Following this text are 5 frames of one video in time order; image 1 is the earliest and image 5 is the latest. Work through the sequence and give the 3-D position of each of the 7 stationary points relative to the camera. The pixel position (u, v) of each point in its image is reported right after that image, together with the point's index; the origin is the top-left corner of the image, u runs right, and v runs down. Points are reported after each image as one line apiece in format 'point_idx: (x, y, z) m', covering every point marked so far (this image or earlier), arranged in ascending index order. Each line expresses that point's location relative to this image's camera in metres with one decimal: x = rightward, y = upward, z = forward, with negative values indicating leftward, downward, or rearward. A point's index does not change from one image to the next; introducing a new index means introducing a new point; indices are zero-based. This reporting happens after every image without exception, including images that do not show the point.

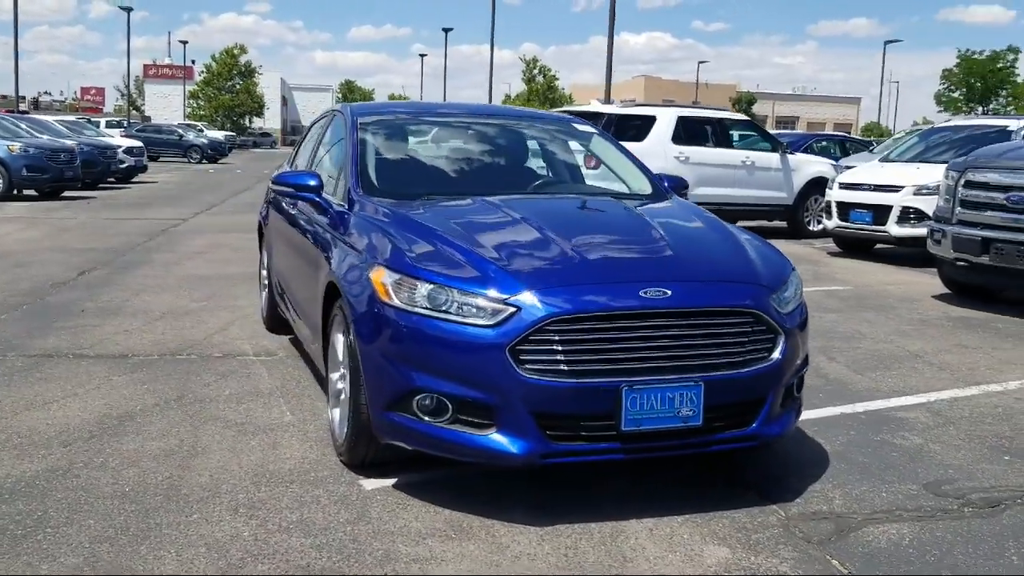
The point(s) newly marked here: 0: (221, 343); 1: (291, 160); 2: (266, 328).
0: (-1.9, -0.4, +6.8) m
1: (-1.6, +0.9, +7.3) m
2: (-1.7, -0.3, +7.2) m
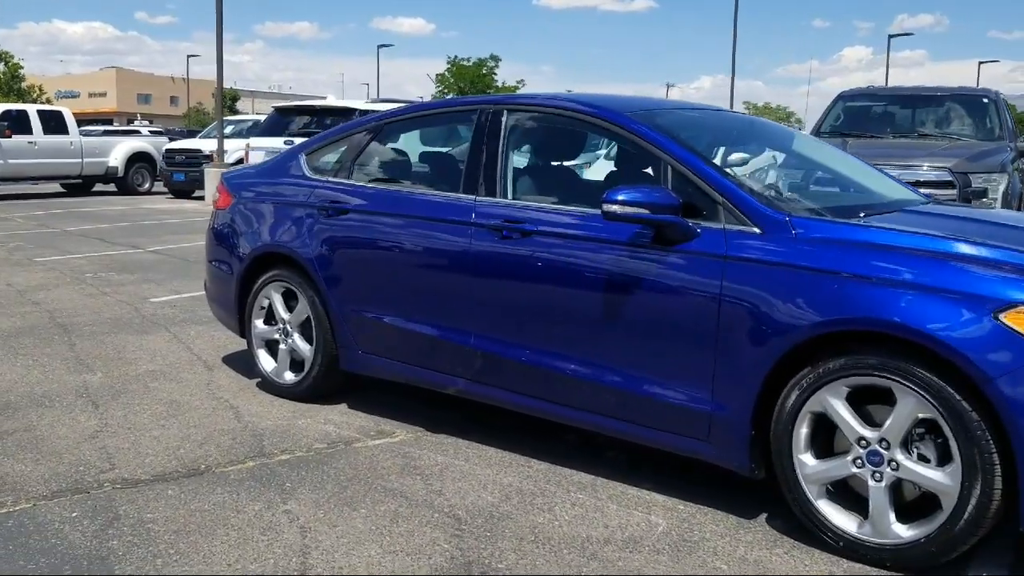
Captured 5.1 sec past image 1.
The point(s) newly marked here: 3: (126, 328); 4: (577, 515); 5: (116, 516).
0: (-1.3, -0.7, +5.0) m
1: (-1.2, +0.7, +5.6) m
2: (-1.2, -0.6, +5.4) m
3: (-2.9, -0.3, +7.6) m
4: (+0.2, -0.9, +3.8) m
5: (-1.5, -0.9, +3.7) m
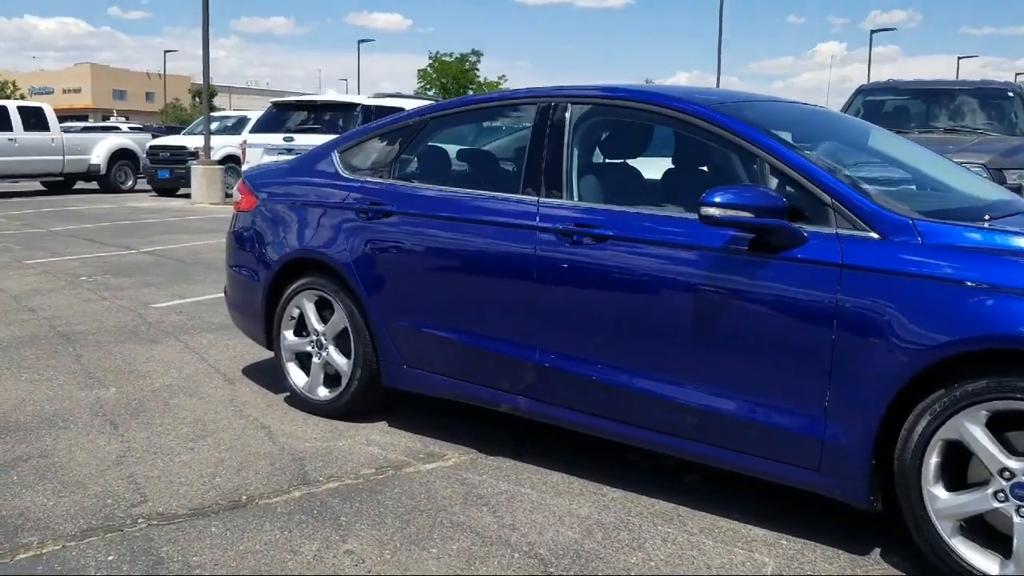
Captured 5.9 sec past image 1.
0: (-1.0, -0.7, +4.6) m
1: (-0.9, +0.6, +5.2) m
2: (-0.9, -0.6, +5.0) m
3: (-2.7, -0.4, +7.2) m
4: (+0.6, -0.9, +3.4) m
5: (-1.2, -0.9, +3.3) m
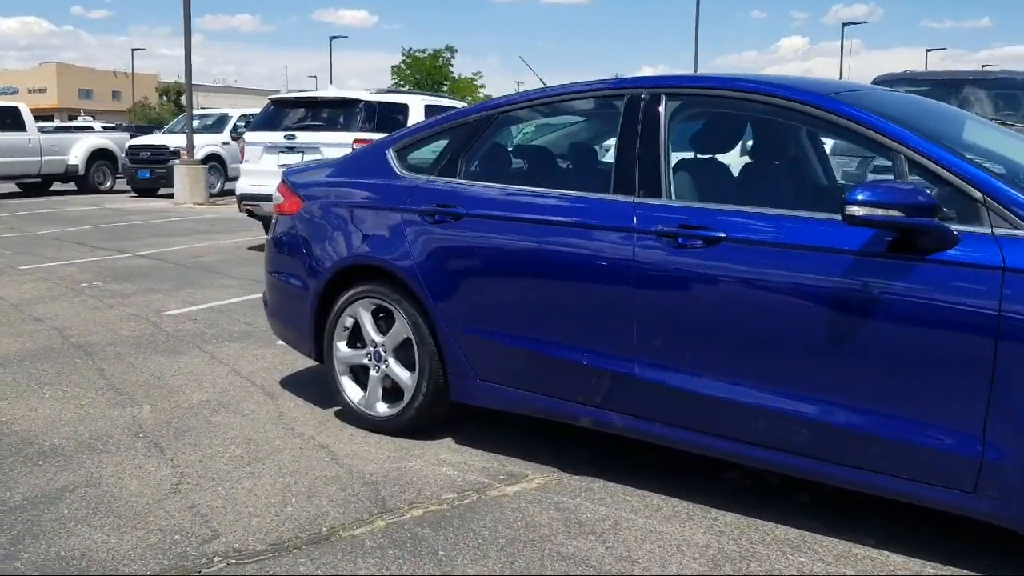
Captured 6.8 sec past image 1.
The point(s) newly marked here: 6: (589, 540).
0: (-0.7, -0.8, +4.3) m
1: (-0.6, +0.6, +4.8) m
2: (-0.6, -0.7, +4.7) m
3: (-2.4, -0.4, +6.8) m
4: (+0.9, -0.9, +3.1) m
5: (-0.8, -1.0, +3.0) m
6: (+0.3, -0.9, +3.5) m
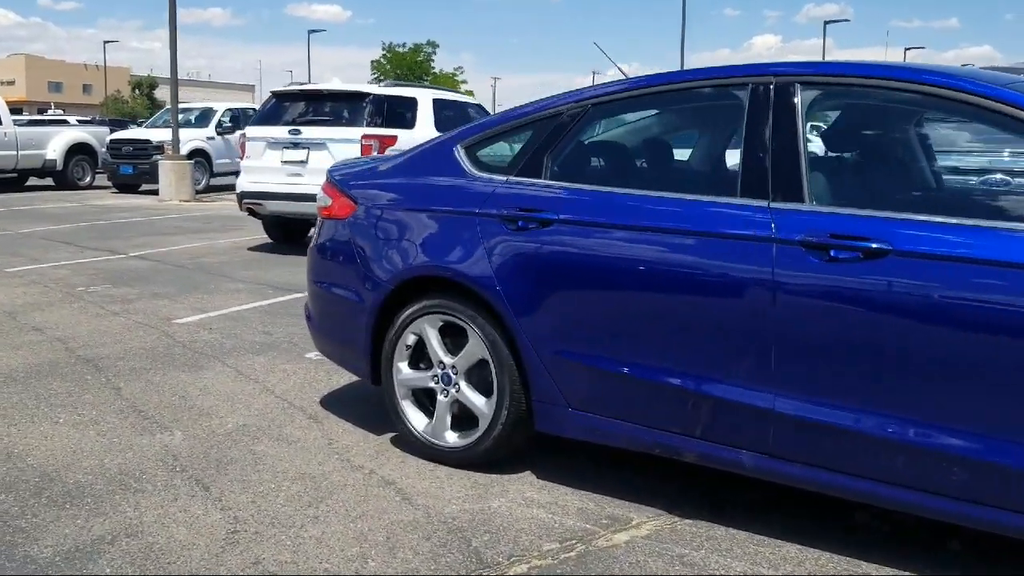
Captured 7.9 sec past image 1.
0: (-0.3, -0.8, +3.7) m
1: (-0.2, +0.5, +4.3) m
2: (-0.2, -0.7, +4.1) m
3: (-2.1, -0.5, +6.2) m
4: (+1.4, -1.0, +2.6) m
5: (-0.4, -1.0, +2.4) m
6: (+0.7, -0.9, +3.0) m
